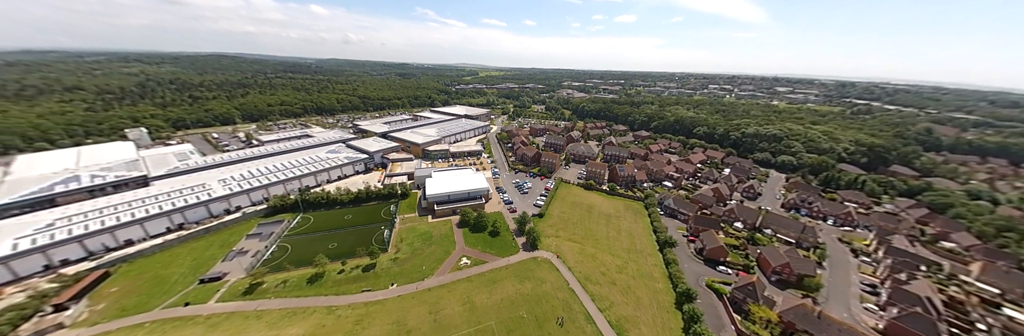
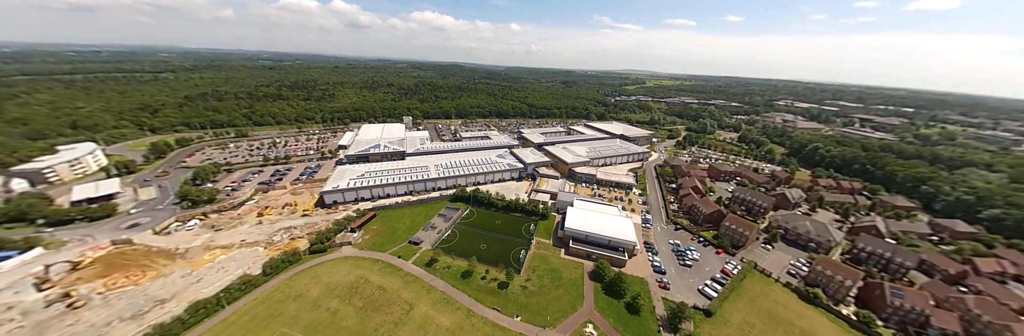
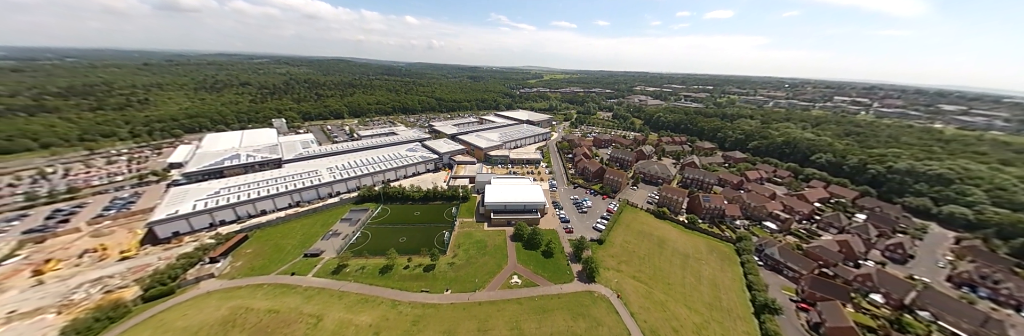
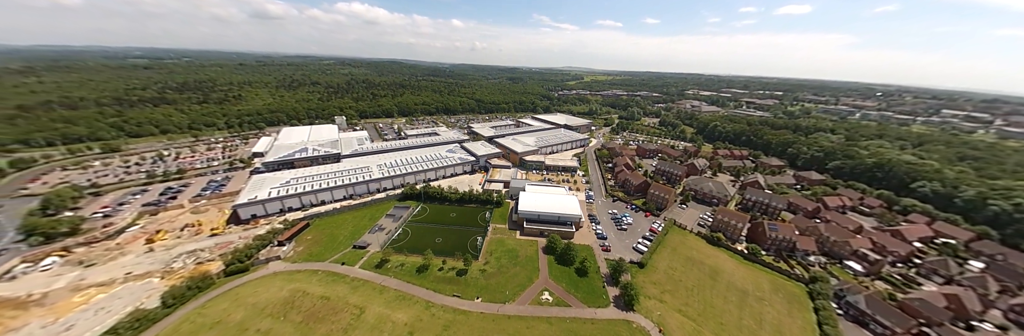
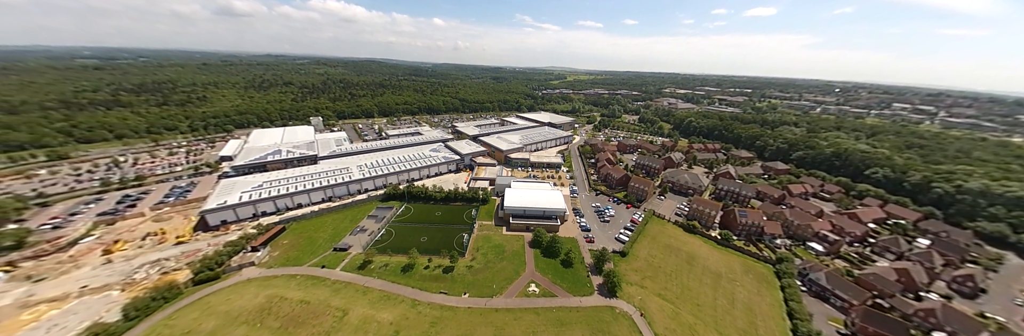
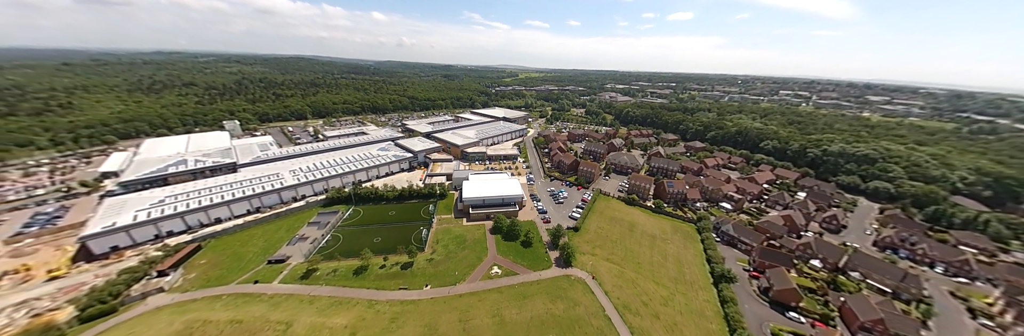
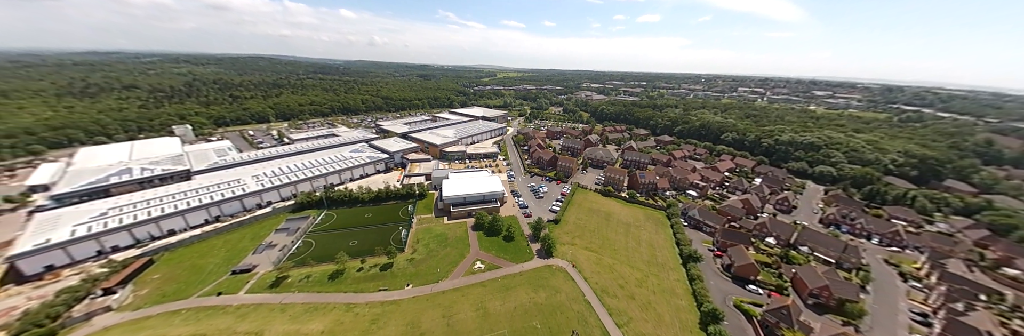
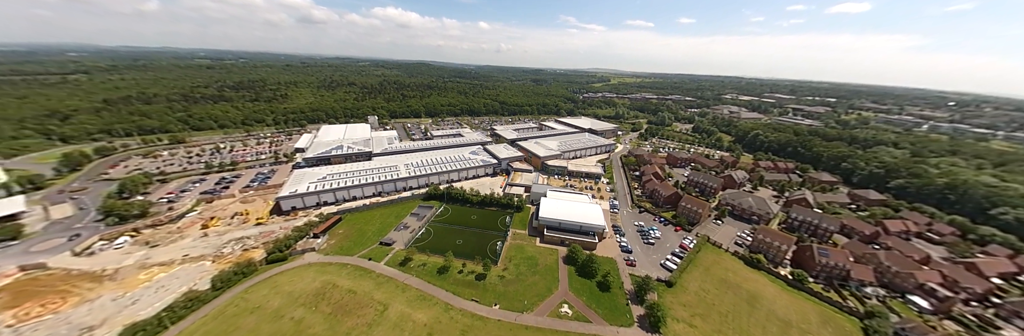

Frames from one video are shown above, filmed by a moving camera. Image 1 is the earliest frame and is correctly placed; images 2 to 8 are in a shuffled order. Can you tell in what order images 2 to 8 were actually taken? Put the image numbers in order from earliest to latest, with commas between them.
7, 6, 3, 5, 4, 8, 2
